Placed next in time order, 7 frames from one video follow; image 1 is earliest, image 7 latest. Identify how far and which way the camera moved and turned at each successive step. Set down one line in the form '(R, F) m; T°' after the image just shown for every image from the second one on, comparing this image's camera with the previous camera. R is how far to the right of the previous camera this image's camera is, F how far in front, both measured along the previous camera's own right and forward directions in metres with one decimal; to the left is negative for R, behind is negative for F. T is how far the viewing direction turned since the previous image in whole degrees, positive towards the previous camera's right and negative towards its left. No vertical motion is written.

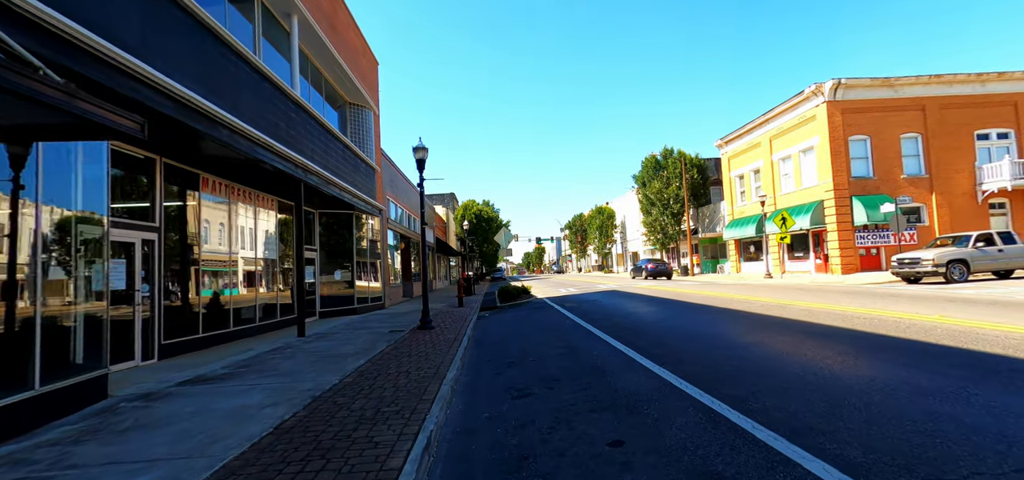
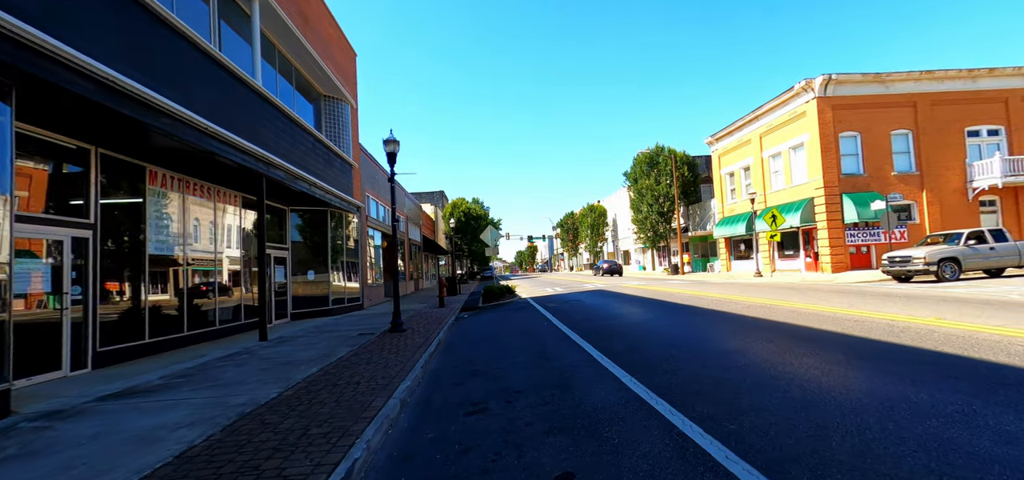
(+0.4, +0.5) m; +1°
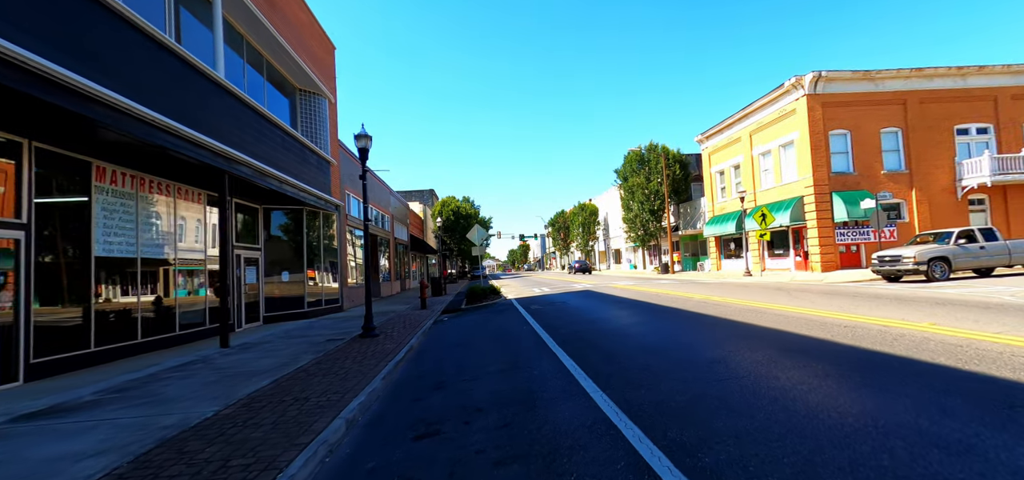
(+0.4, +0.5) m; +1°
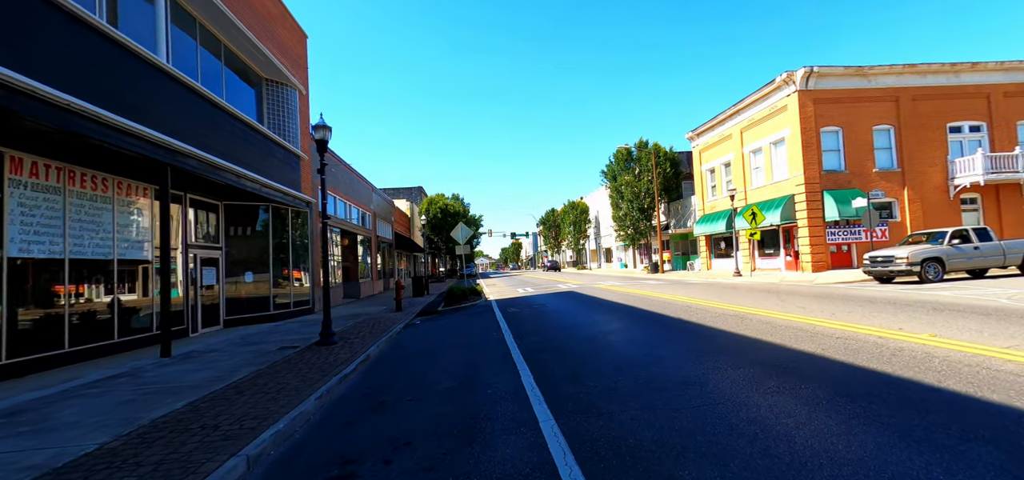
(+0.5, +0.7) m; +1°
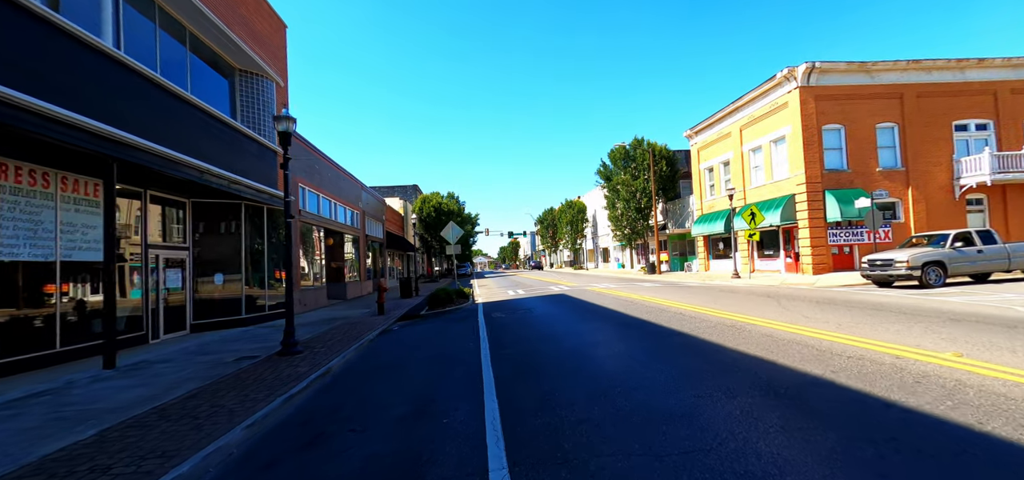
(+0.4, +0.7) m; 0°
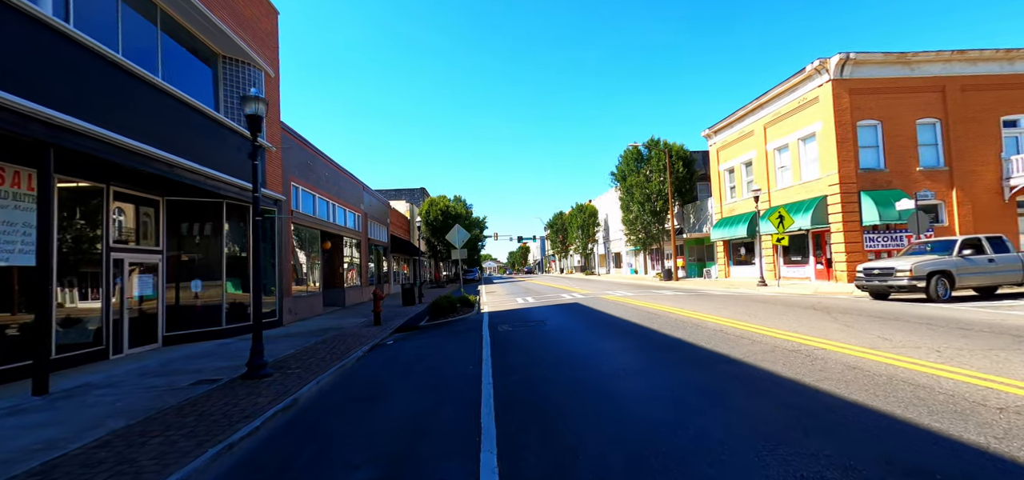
(0.0, +1.3) m; -1°
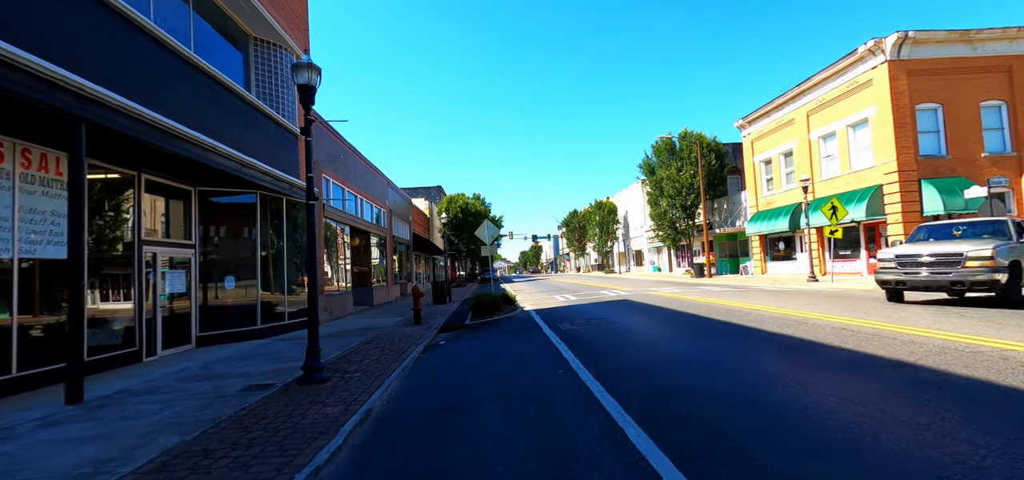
(-1.2, +0.9) m; -1°
